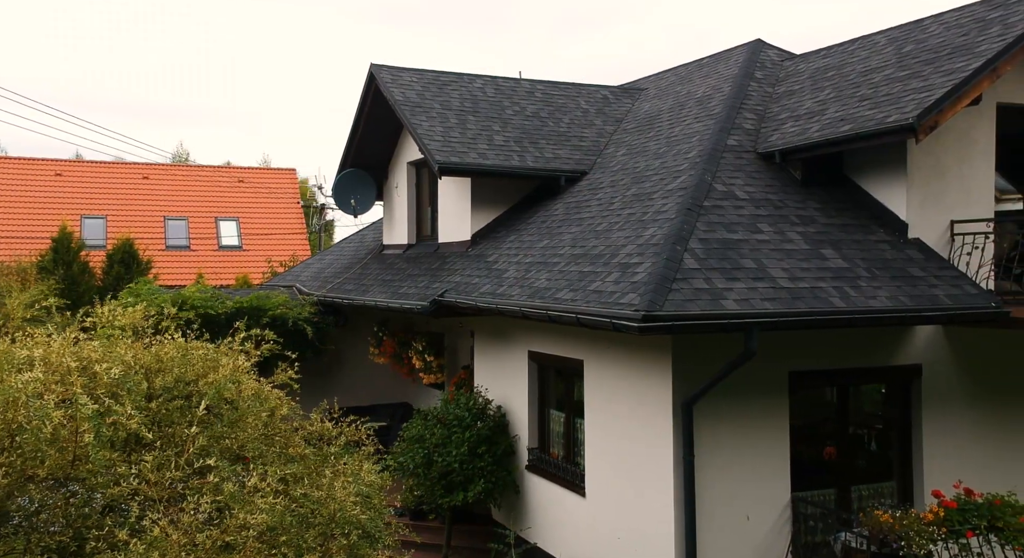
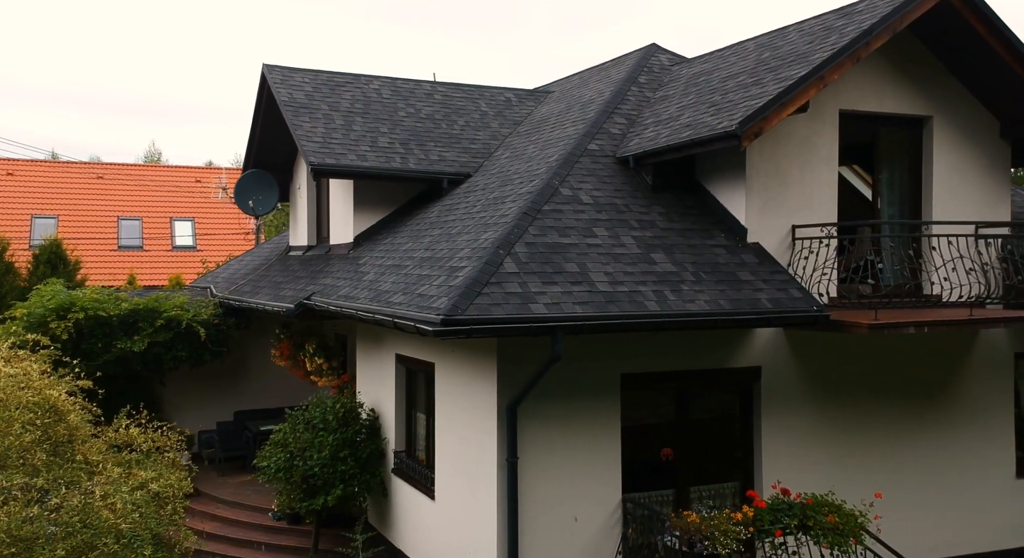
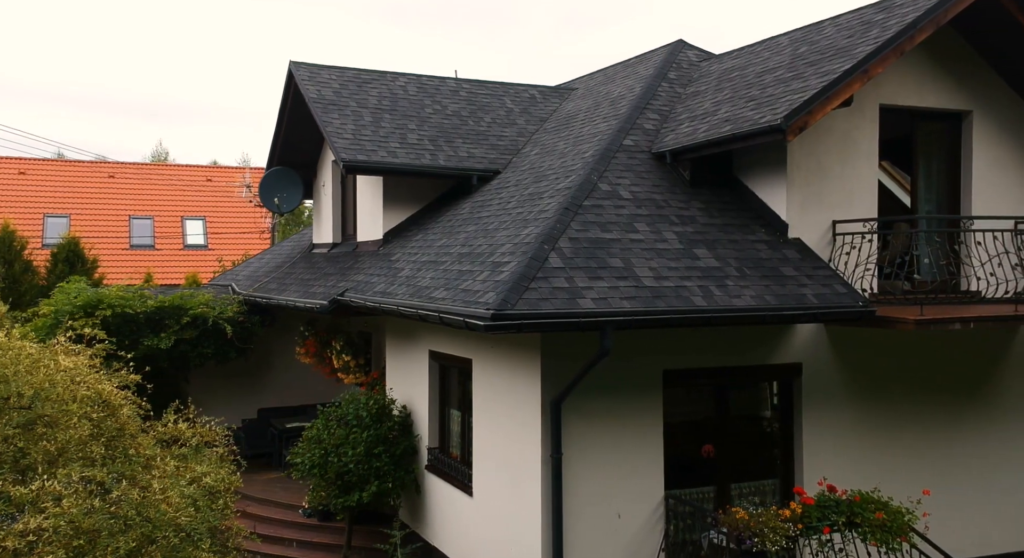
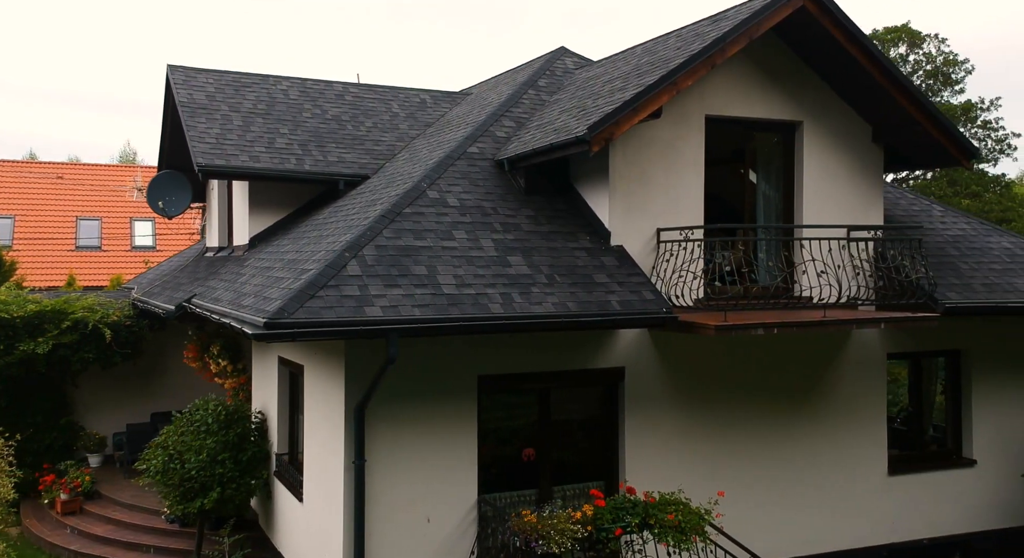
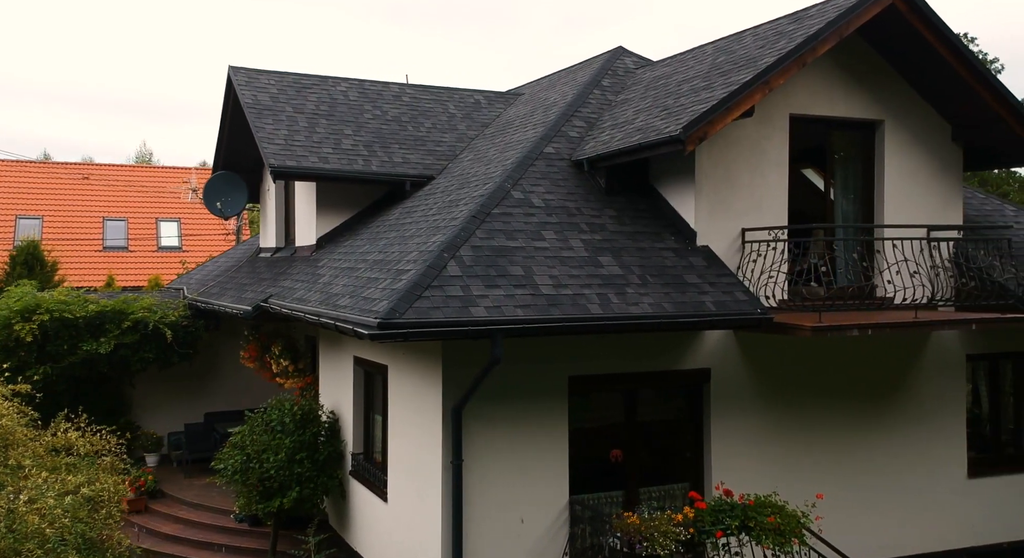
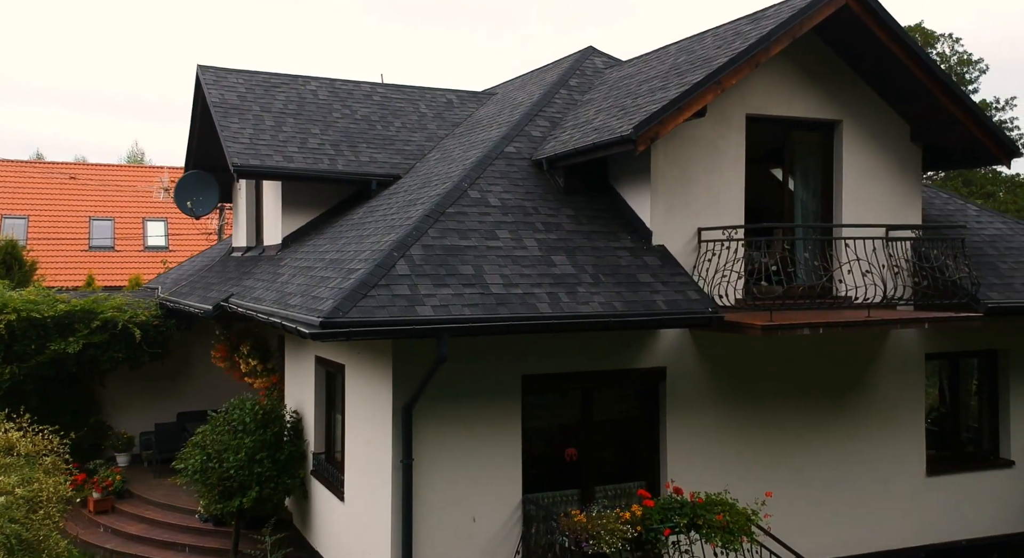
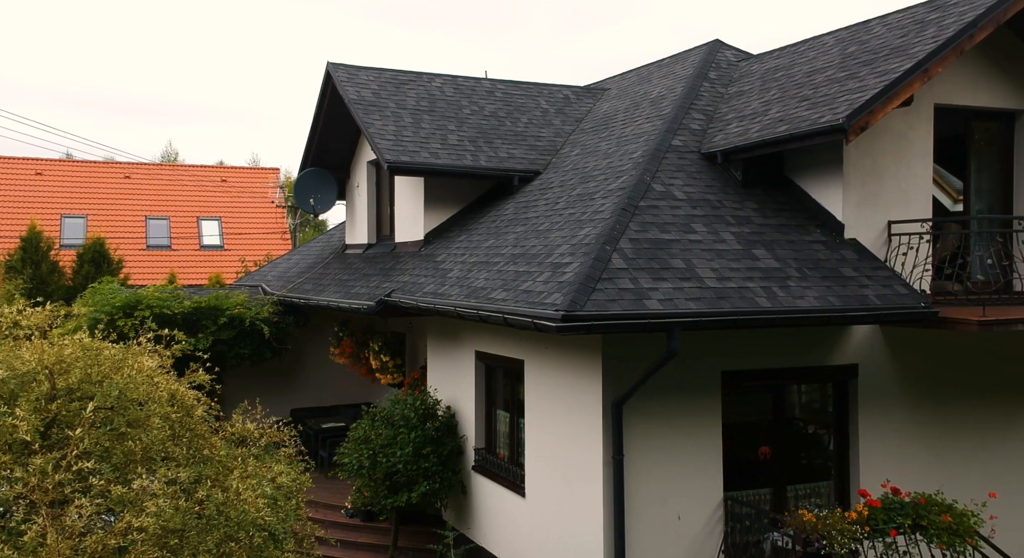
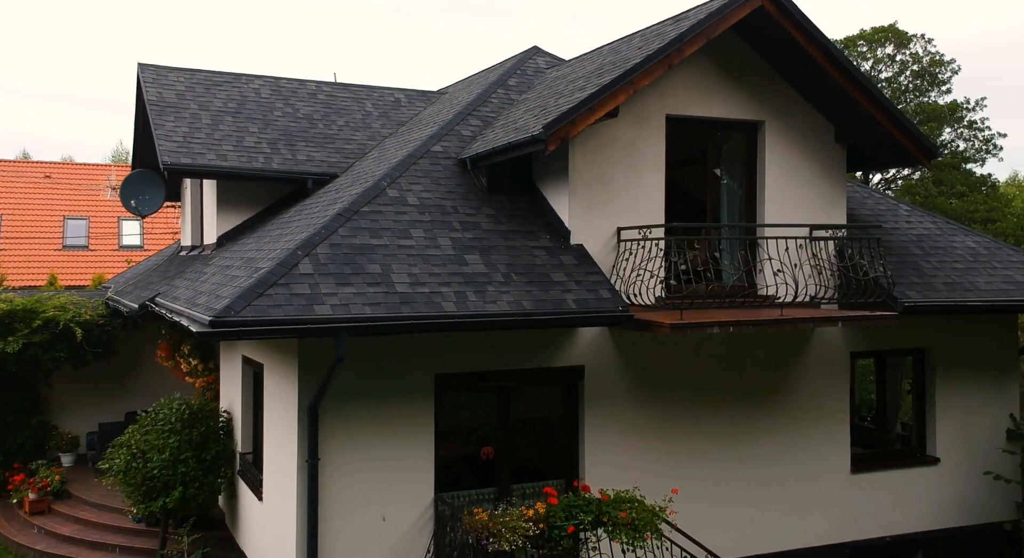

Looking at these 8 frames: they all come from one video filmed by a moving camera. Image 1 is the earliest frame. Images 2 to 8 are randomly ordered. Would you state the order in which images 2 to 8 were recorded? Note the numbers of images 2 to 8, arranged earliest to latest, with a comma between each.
7, 3, 2, 5, 6, 4, 8
